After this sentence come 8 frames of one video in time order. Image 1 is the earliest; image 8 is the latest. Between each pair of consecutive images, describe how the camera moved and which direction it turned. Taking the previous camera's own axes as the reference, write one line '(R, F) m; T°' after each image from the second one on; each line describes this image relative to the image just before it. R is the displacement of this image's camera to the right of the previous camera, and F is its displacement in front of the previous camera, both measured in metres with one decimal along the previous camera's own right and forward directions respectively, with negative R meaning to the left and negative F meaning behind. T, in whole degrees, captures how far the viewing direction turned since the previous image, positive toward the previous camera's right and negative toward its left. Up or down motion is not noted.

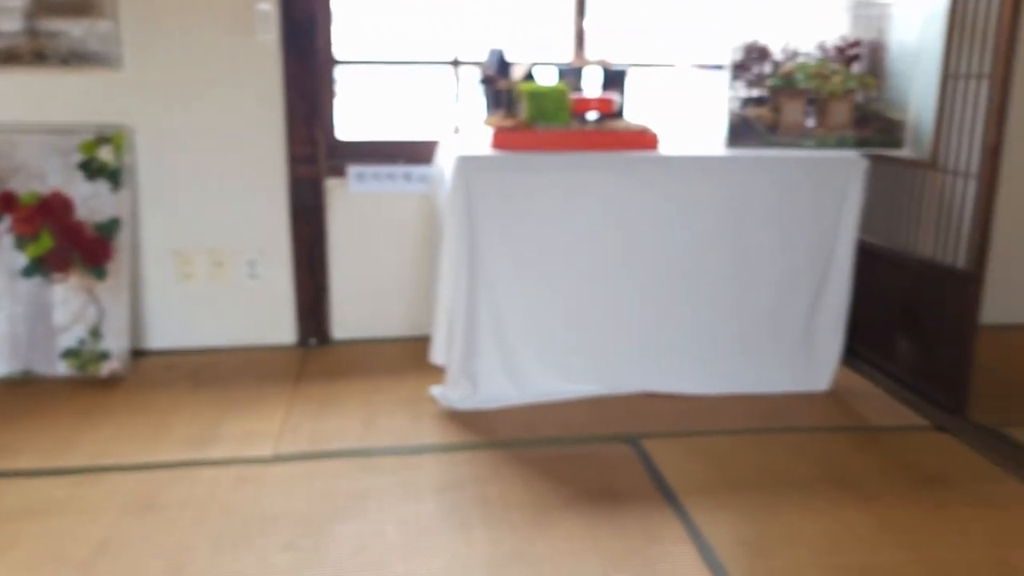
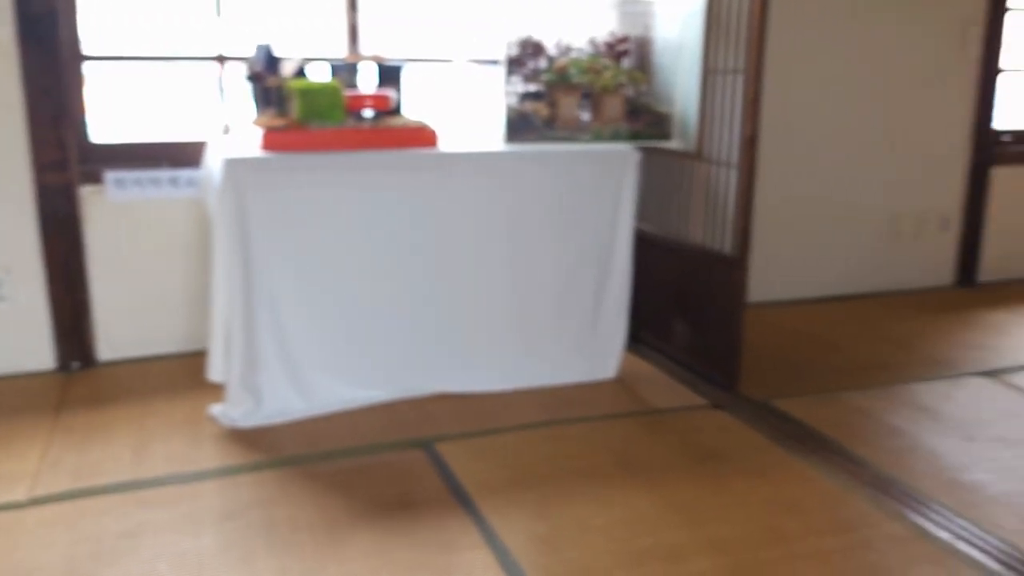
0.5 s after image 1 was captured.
(0.0, +0.1) m; +12°
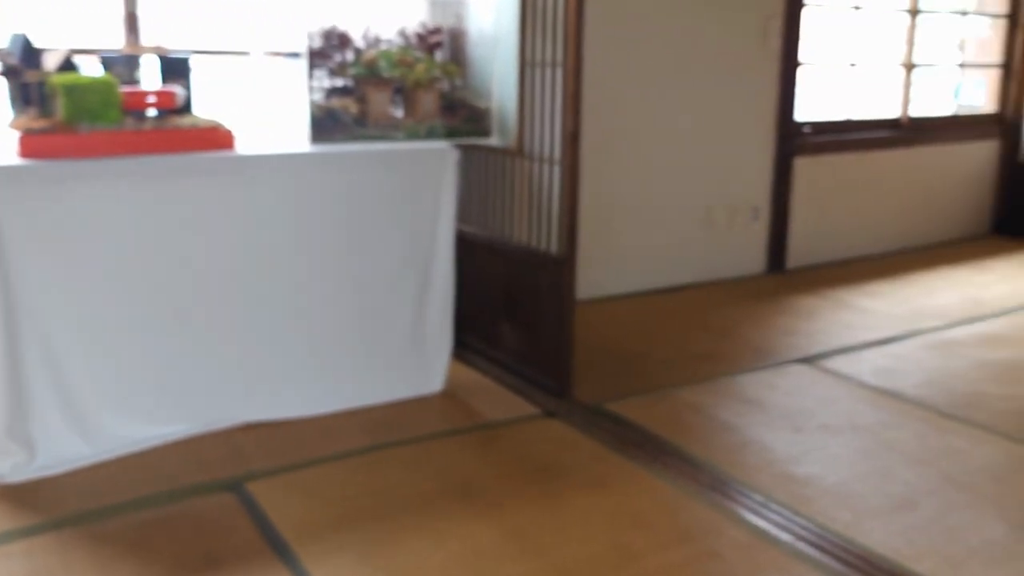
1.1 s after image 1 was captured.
(0.0, +0.2) m; +11°
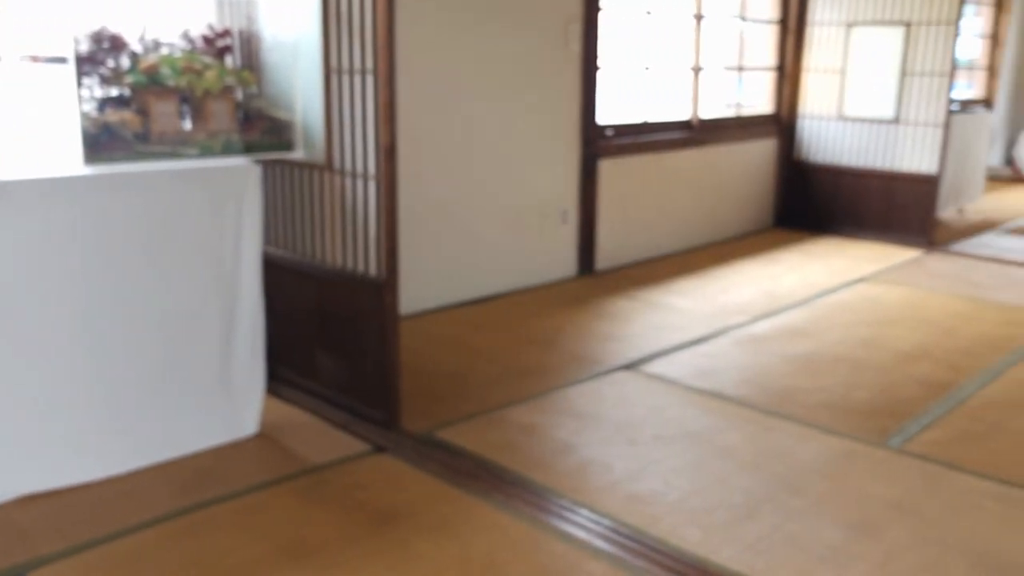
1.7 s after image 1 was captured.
(-0.1, +0.2) m; +13°
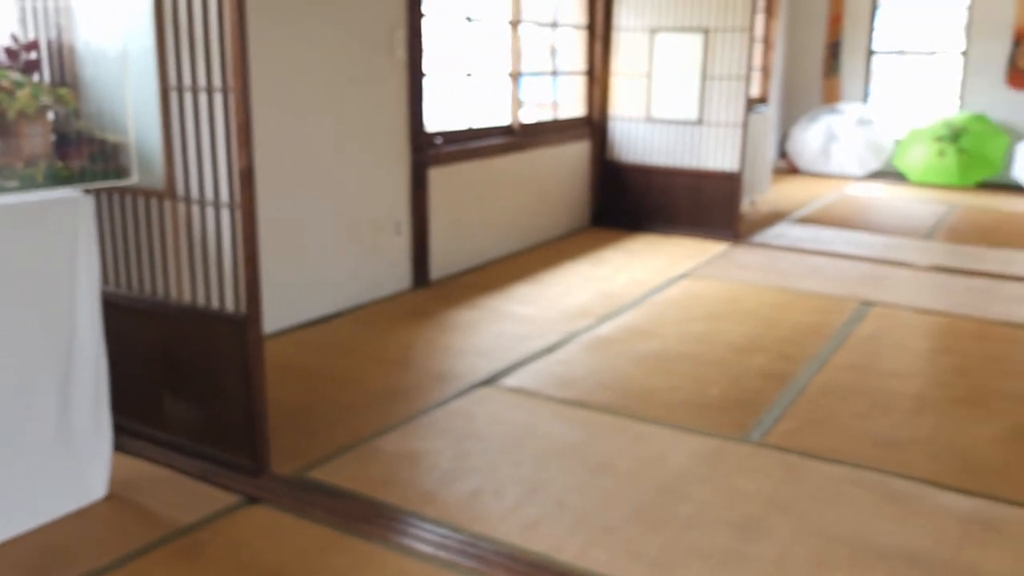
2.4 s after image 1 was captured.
(-0.2, +0.1) m; +13°
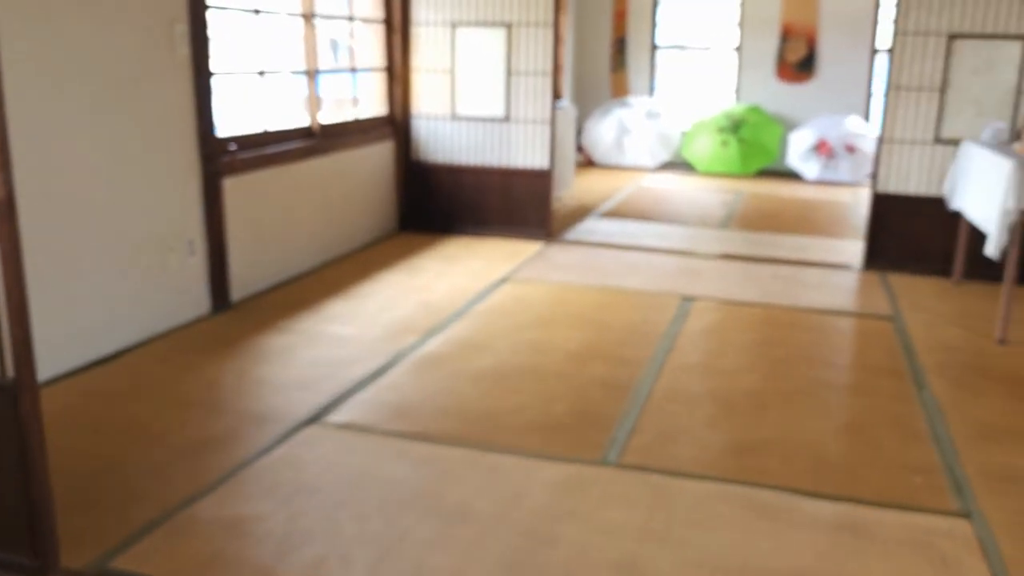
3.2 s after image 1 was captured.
(-0.1, +0.3) m; +13°
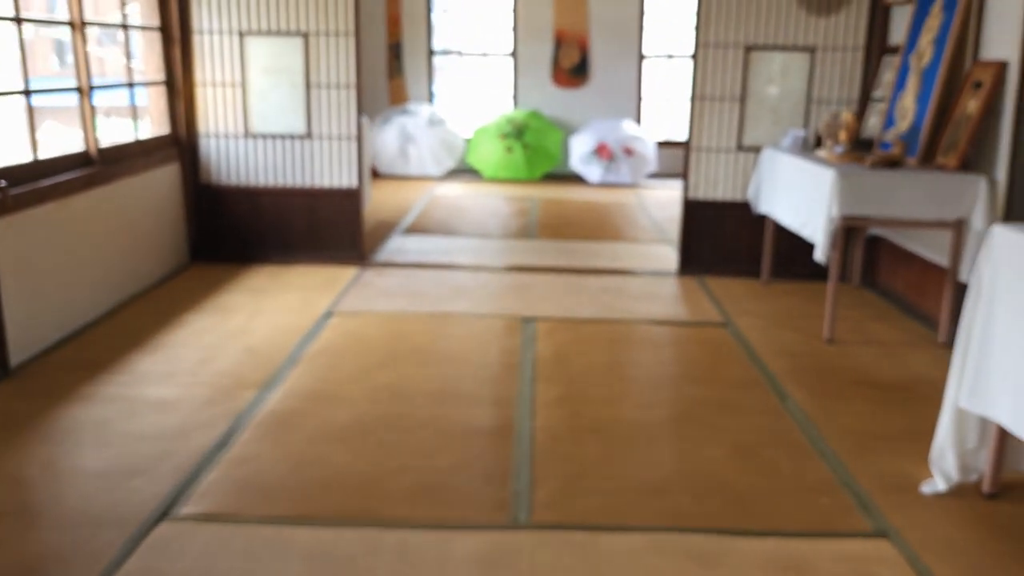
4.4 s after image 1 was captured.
(-0.3, +0.3) m; +15°
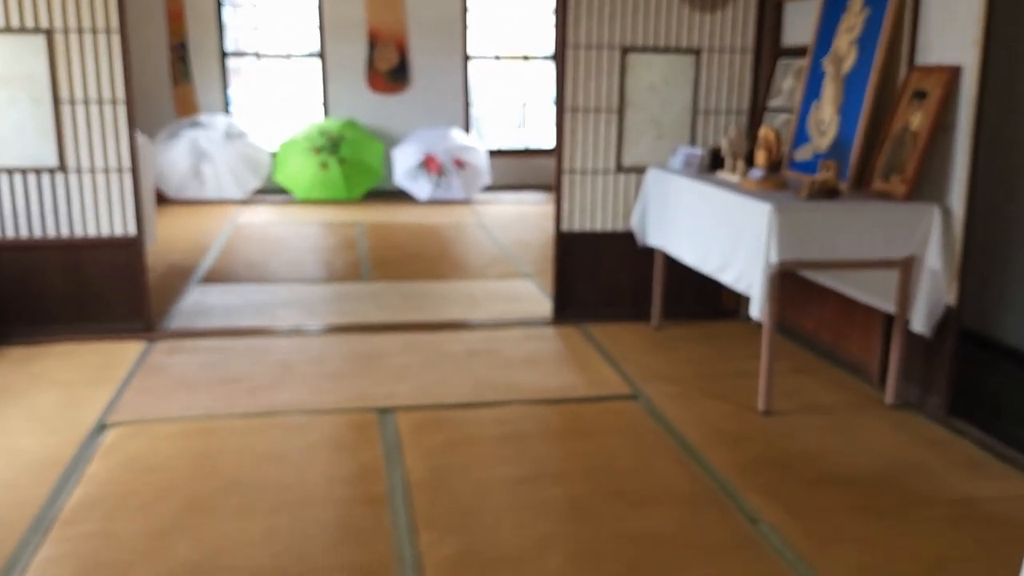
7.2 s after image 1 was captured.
(-0.1, +1.1) m; +12°
